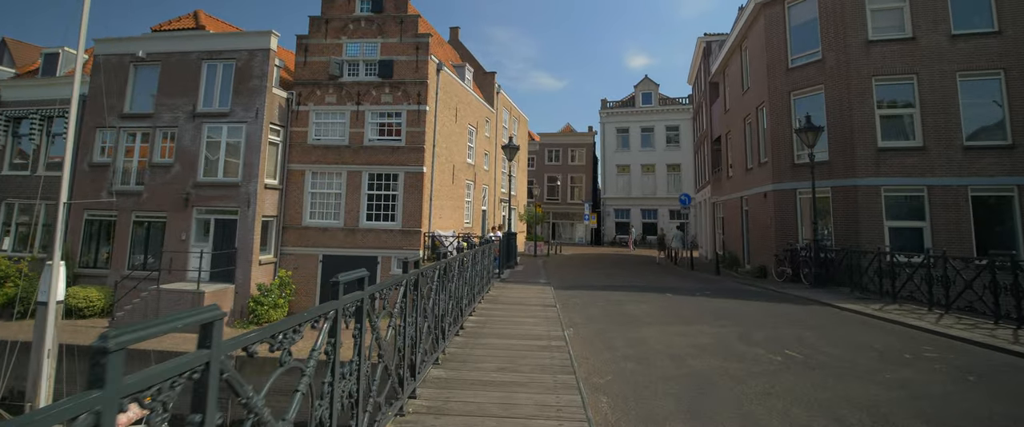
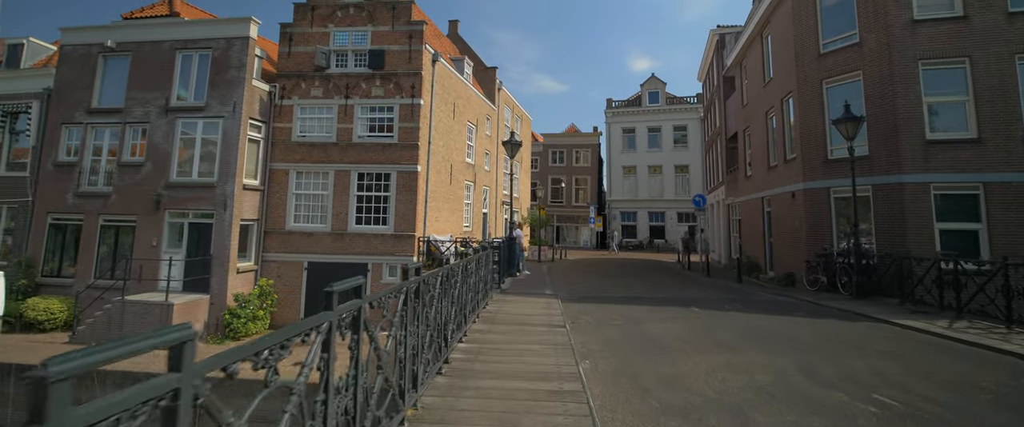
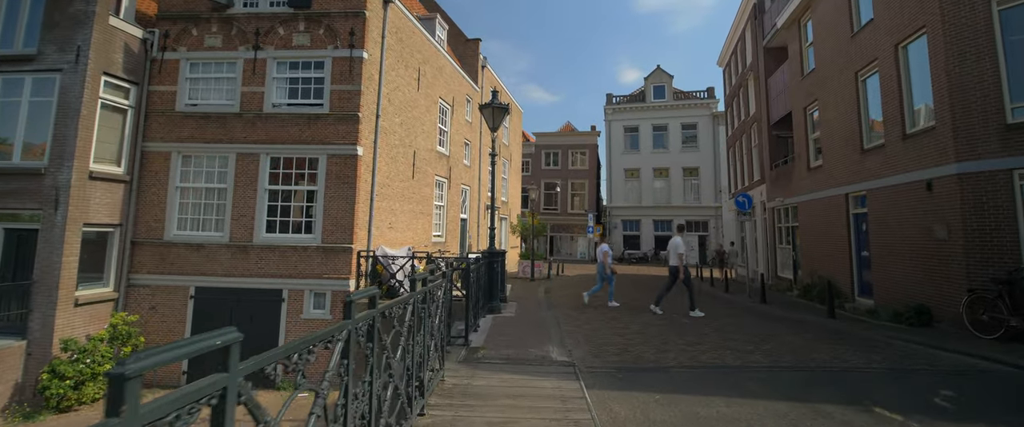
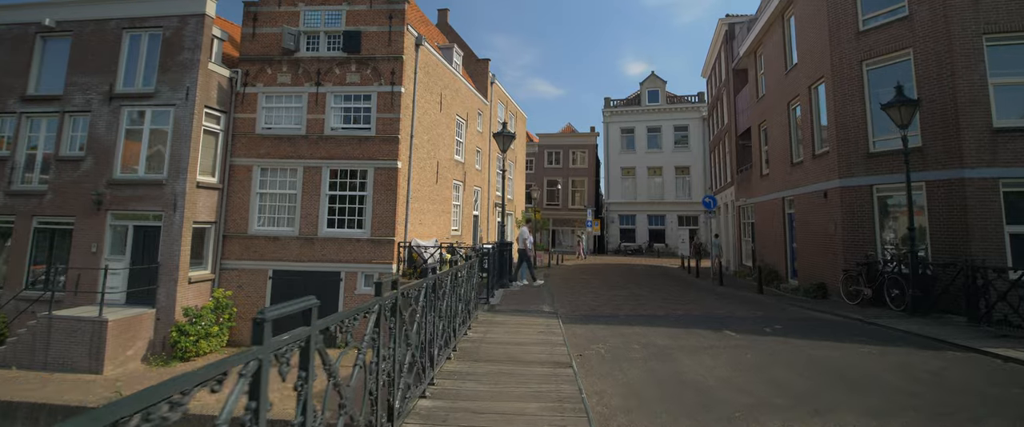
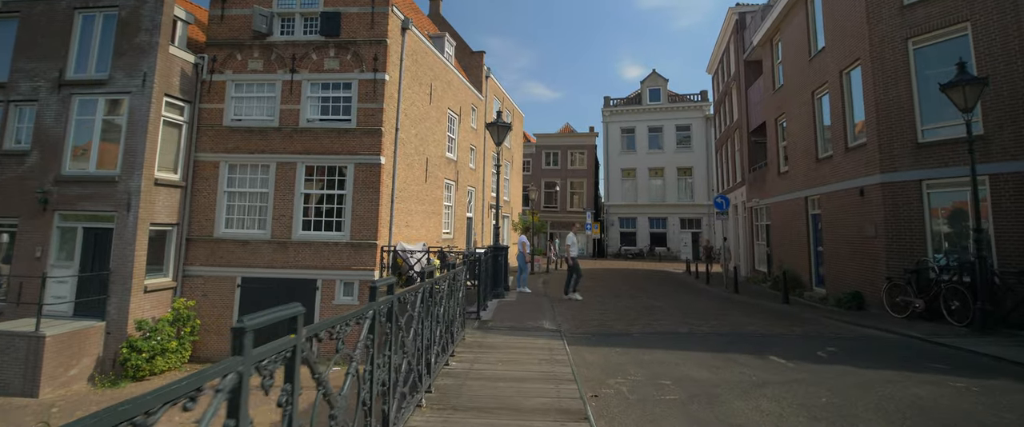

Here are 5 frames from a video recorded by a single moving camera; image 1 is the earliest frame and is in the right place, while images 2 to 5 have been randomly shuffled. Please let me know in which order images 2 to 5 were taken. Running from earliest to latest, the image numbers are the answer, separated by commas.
2, 4, 5, 3
